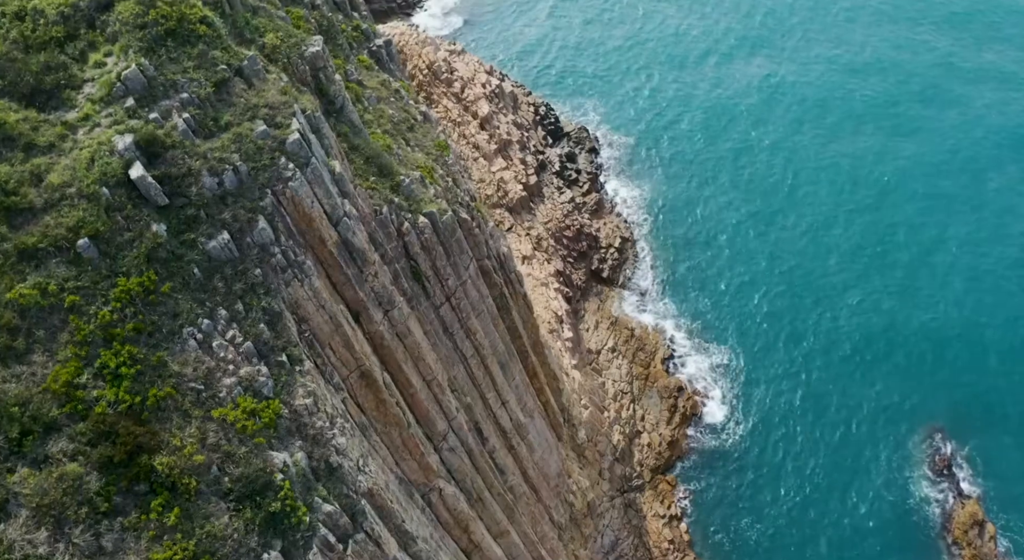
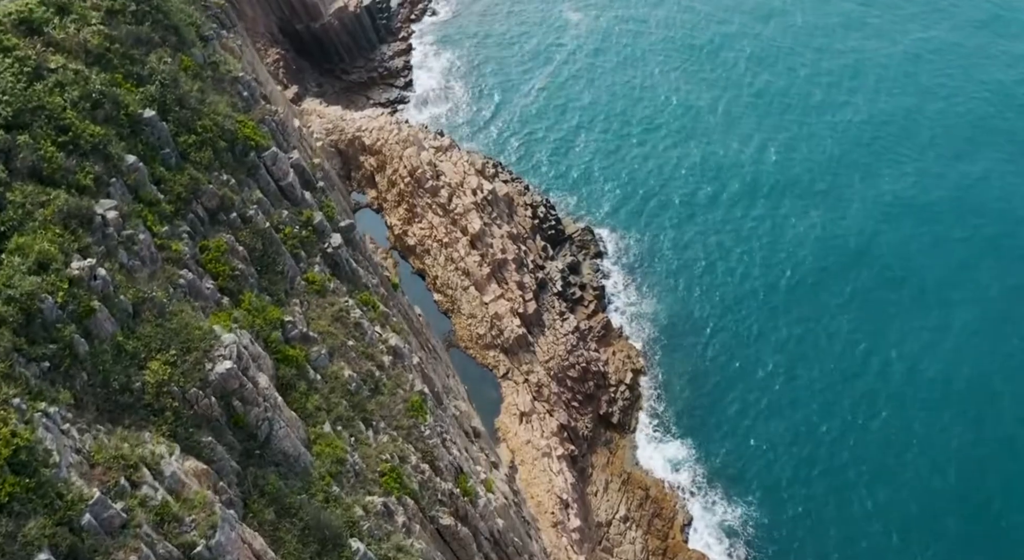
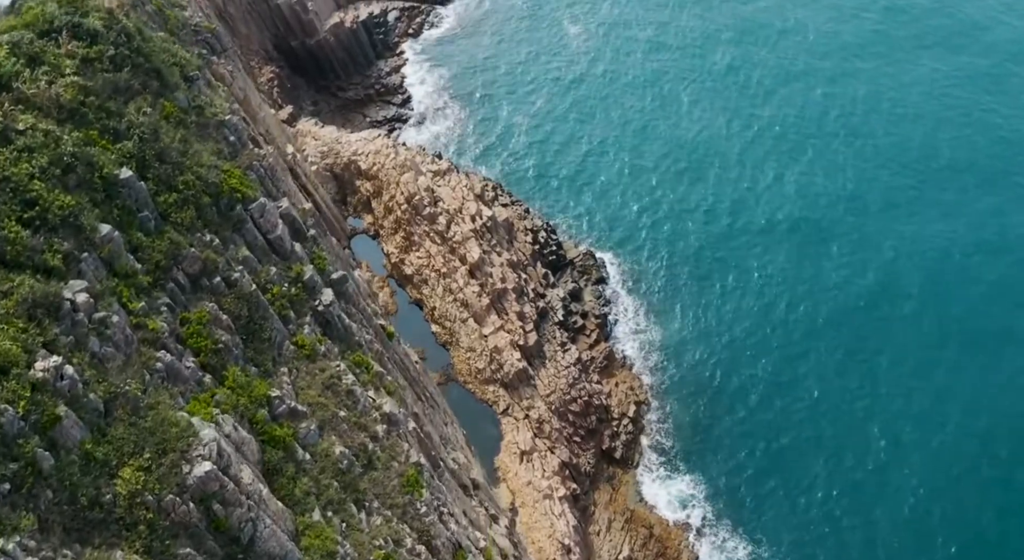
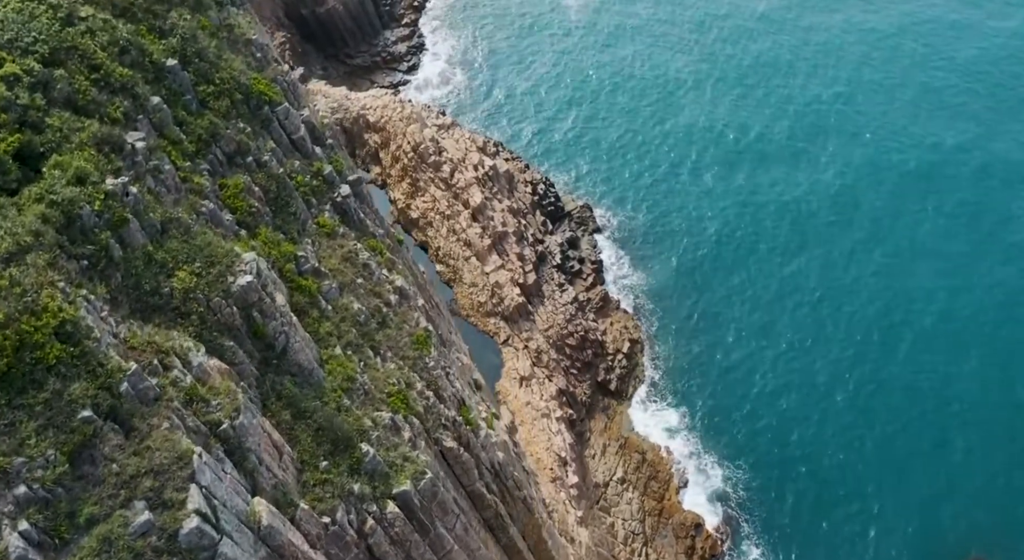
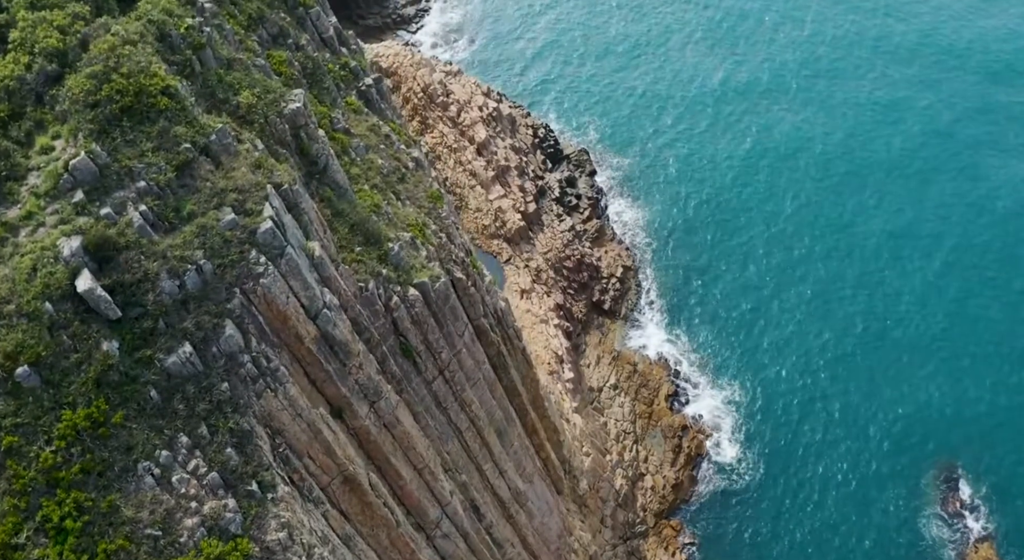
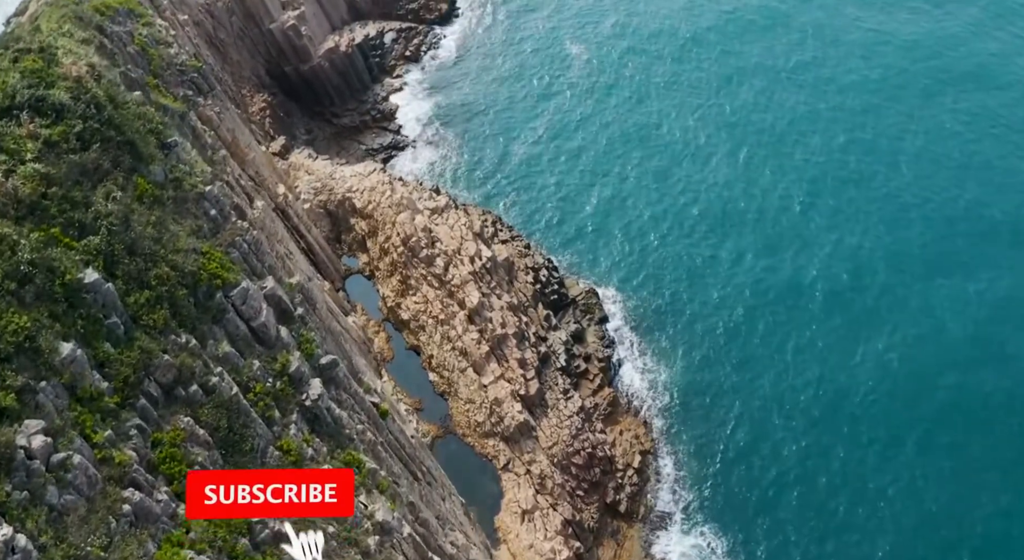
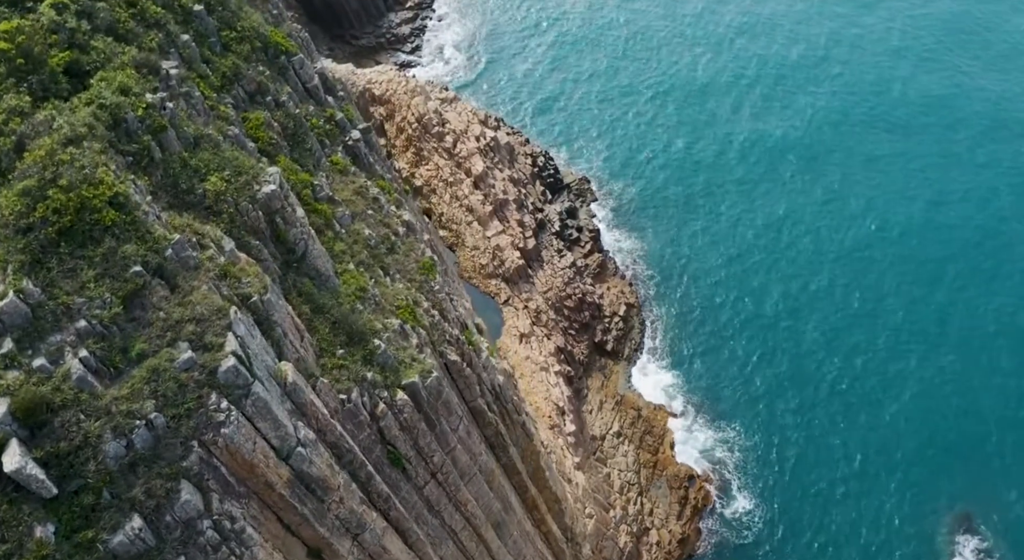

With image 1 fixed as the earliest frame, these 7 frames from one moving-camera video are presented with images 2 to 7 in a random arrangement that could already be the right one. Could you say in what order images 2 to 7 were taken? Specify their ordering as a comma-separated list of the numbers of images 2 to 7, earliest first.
5, 7, 4, 2, 3, 6
